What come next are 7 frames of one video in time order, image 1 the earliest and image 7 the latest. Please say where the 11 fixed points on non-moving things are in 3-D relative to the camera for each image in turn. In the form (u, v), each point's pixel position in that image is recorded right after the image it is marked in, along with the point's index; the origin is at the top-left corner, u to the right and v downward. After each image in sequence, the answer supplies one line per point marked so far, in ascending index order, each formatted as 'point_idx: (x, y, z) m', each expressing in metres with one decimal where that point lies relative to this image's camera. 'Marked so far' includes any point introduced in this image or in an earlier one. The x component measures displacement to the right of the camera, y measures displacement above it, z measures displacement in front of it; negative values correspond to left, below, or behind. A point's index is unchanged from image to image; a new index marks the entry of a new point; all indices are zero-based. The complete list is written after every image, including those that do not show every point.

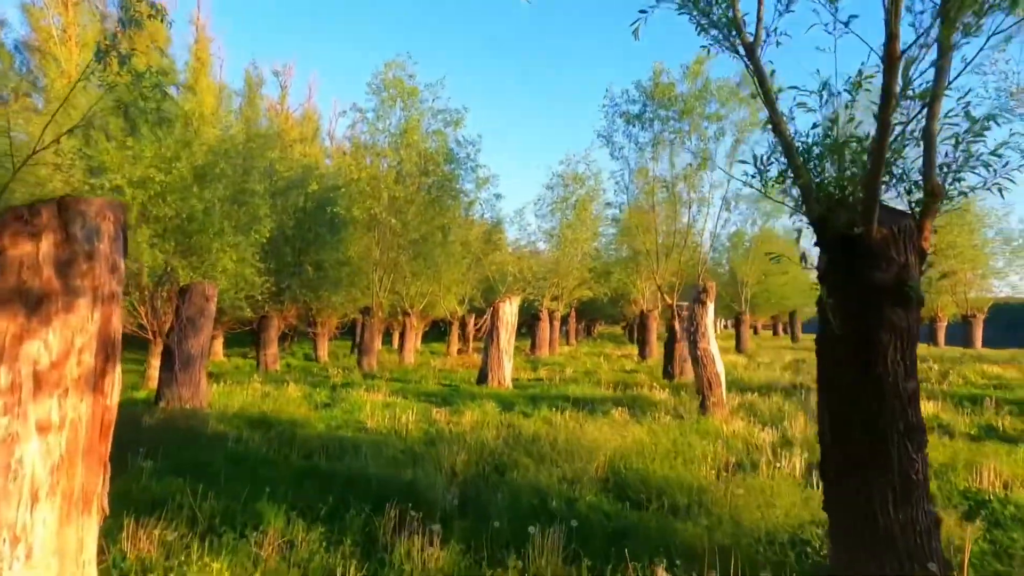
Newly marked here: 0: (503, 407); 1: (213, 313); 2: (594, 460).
0: (-0.2, -2.0, +12.3) m
1: (-4.8, -0.4, +11.8) m
2: (+0.8, -1.6, +6.9) m
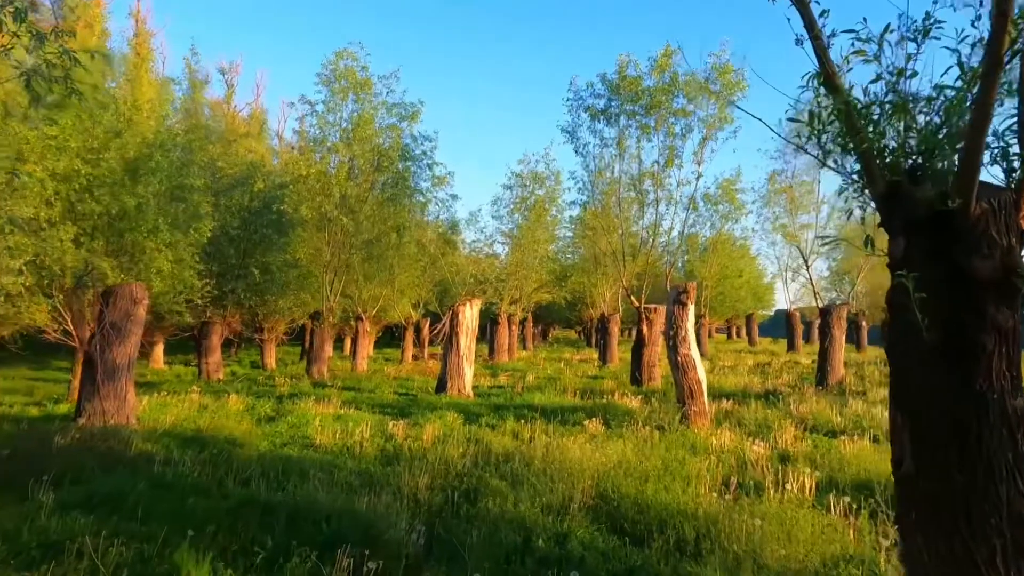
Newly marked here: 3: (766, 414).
0: (-0.7, -2.0, +11.3) m
1: (-5.3, -0.4, +10.6) m
2: (+0.6, -1.6, +6.0) m
3: (+3.6, -1.8, +10.3) m
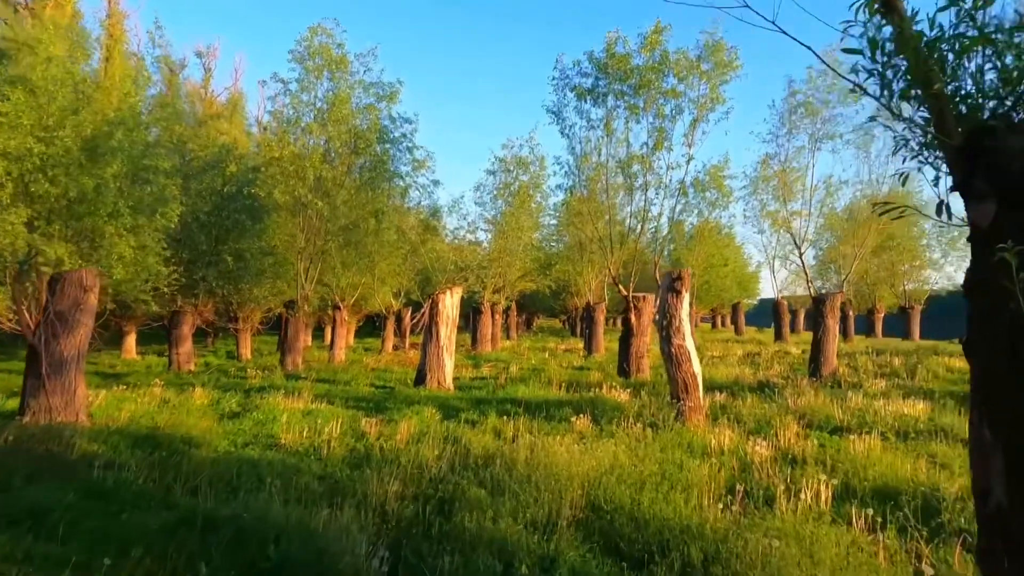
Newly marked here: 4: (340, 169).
0: (-1.0, -1.8, +10.6) m
1: (-5.6, -0.3, +9.8) m
2: (+0.4, -1.5, +5.3) m
3: (+3.3, -1.6, +9.7) m
4: (-4.5, +3.1, +19.3) m
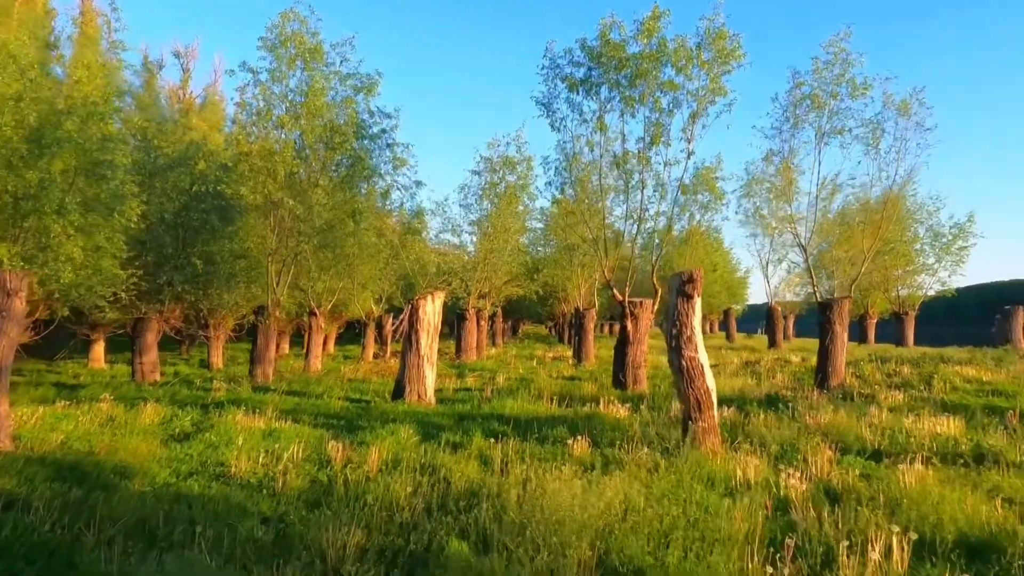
0: (-1.1, -1.9, +9.4) m
1: (-5.7, -0.3, +8.5) m
2: (+0.3, -1.5, +4.2) m
3: (+3.2, -1.7, +8.6) m
4: (-4.9, +3.0, +18.1) m
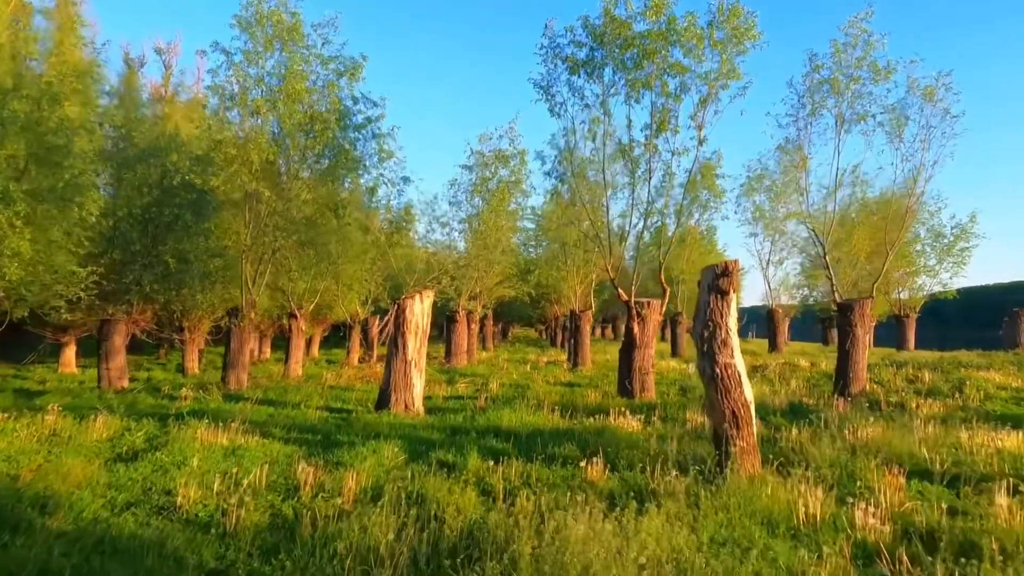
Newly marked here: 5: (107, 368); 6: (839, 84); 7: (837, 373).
0: (-1.1, -1.8, +8.2) m
1: (-5.7, -0.2, +7.2) m
2: (+0.4, -1.4, +3.0) m
3: (+3.2, -1.6, +7.4) m
4: (-5.0, +3.0, +16.8) m
5: (-10.1, -2.0, +18.2) m
6: (+6.2, +3.9, +14.0) m
7: (+6.3, -1.7, +14.3) m
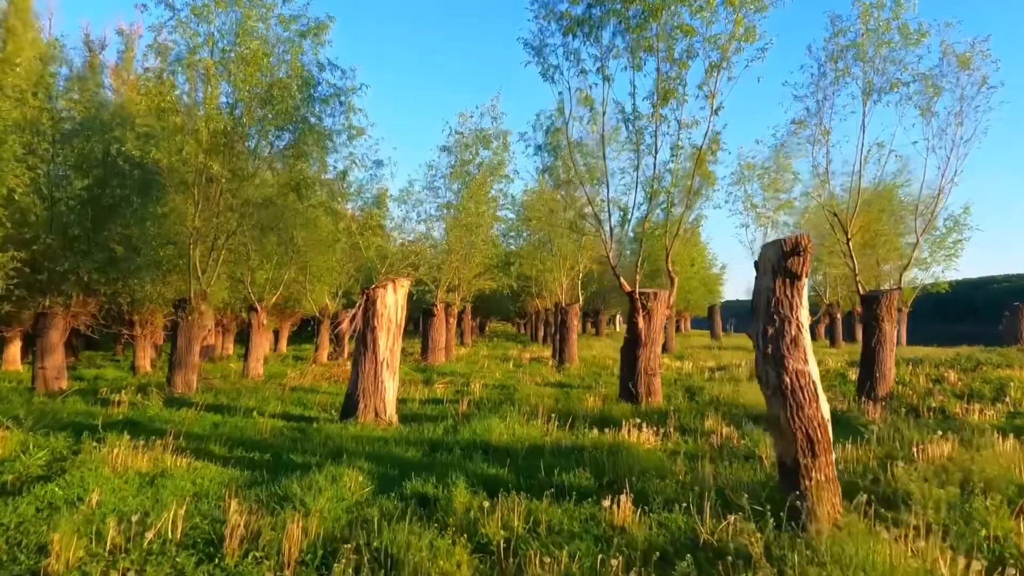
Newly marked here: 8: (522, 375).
0: (-1.2, -1.7, +6.5) m
1: (-5.7, -0.1, +5.3) m
2: (+0.6, -1.3, +1.3) m
3: (+3.2, -1.5, +5.9) m
4: (-5.3, +3.2, +14.9) m
5: (-10.5, -1.8, +16.2) m
6: (+6.0, +4.1, +12.5) m
7: (+6.1, -1.5, +12.8) m
8: (+0.2, -2.0, +17.3) m
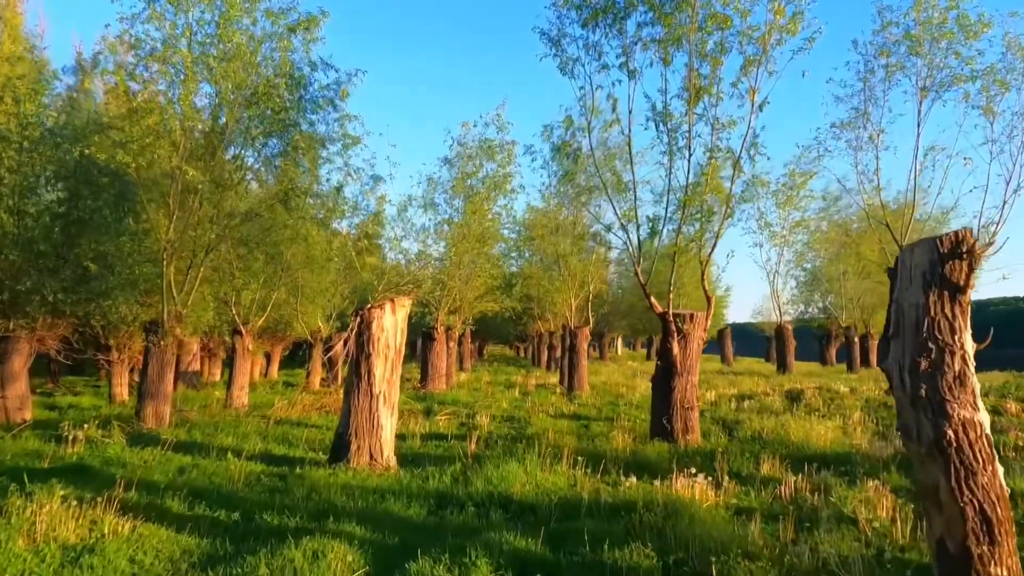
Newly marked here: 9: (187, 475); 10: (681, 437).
0: (-0.9, -1.8, +5.0) m
1: (-5.5, -0.2, +3.8) m
2: (+0.8, -1.3, -0.2) m
3: (+3.4, -1.6, +4.4) m
4: (-5.1, +2.8, +13.5) m
5: (-10.3, -2.2, +14.6) m
6: (+6.2, +3.7, +11.2) m
7: (+6.3, -1.8, +11.3) m
8: (+0.4, -2.5, +15.7) m
9: (-3.6, -2.0, +8.0) m
10: (+2.2, -1.9, +9.7) m
